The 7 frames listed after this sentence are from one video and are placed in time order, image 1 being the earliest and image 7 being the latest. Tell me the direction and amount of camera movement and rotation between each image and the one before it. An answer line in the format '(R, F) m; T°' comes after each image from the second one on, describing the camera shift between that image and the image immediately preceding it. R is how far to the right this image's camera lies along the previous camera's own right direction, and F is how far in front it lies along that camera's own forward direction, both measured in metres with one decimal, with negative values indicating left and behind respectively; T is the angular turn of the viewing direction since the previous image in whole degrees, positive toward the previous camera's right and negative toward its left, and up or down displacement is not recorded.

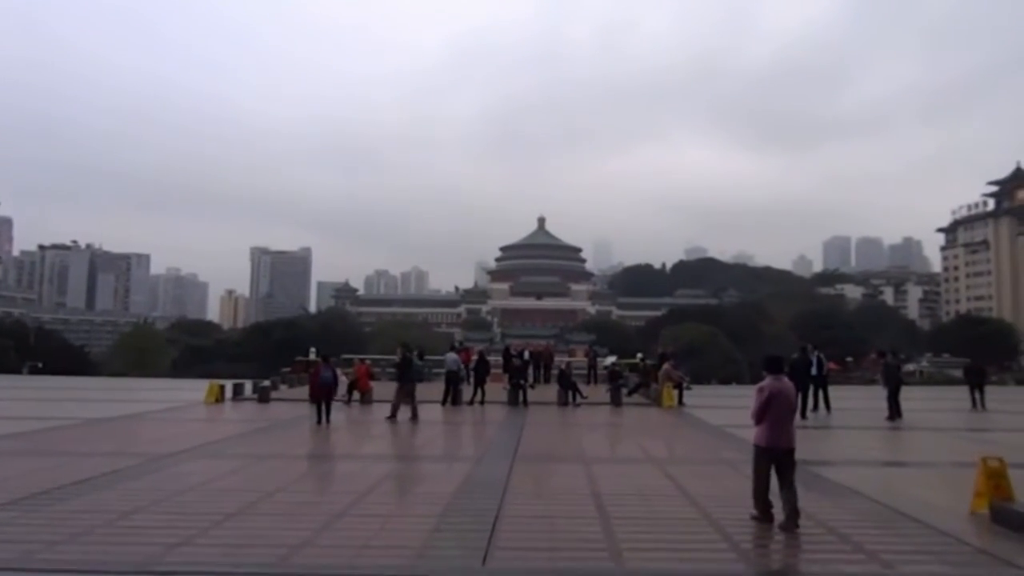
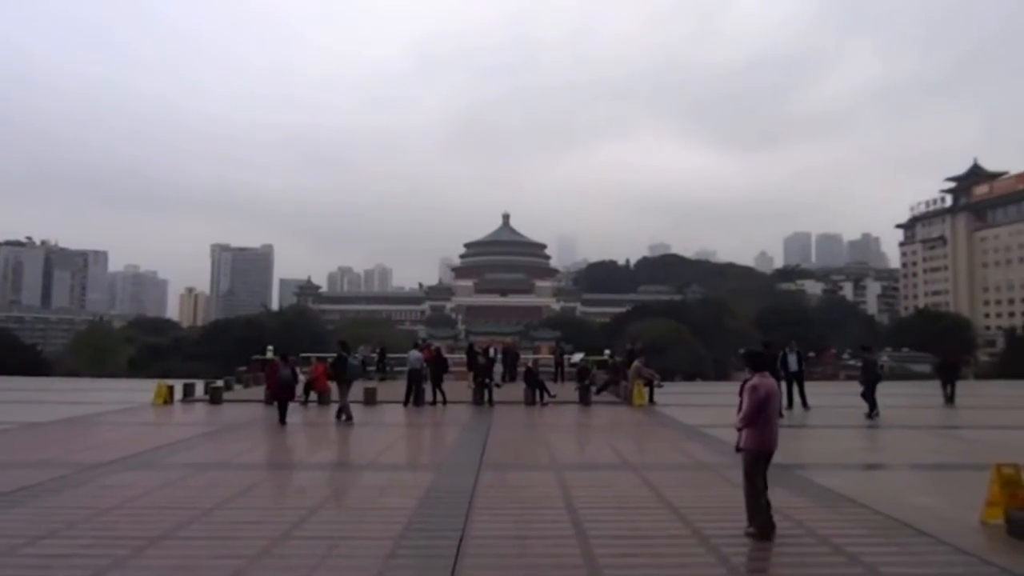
(0.0, +0.8) m; +3°
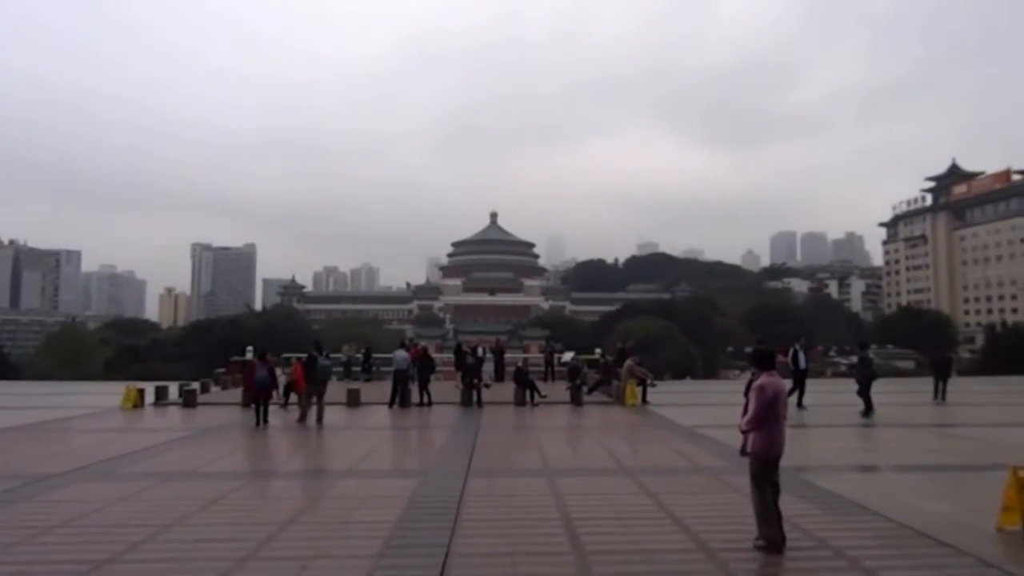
(0.0, +0.7) m; +1°
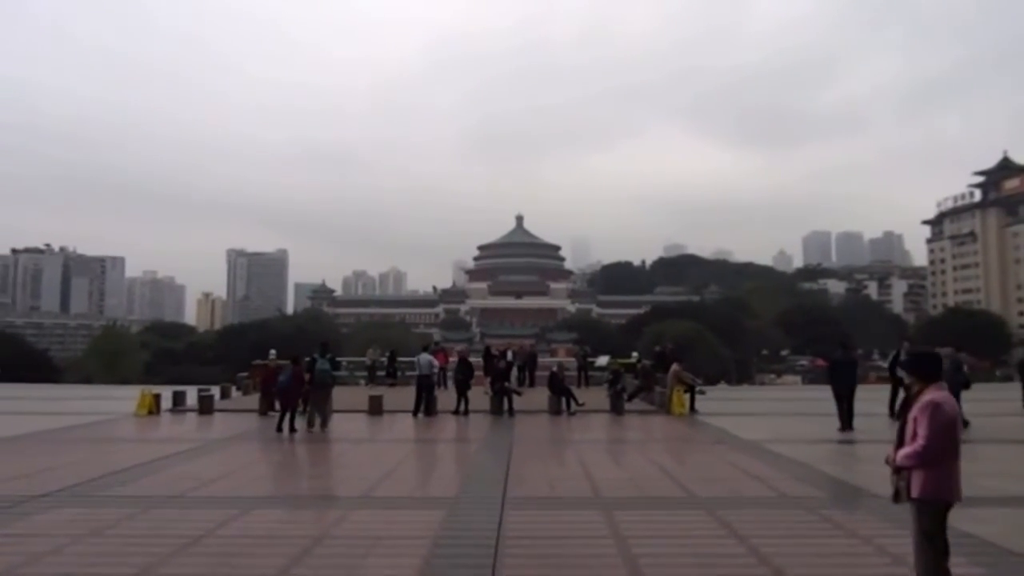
(-0.3, +1.7) m; -3°
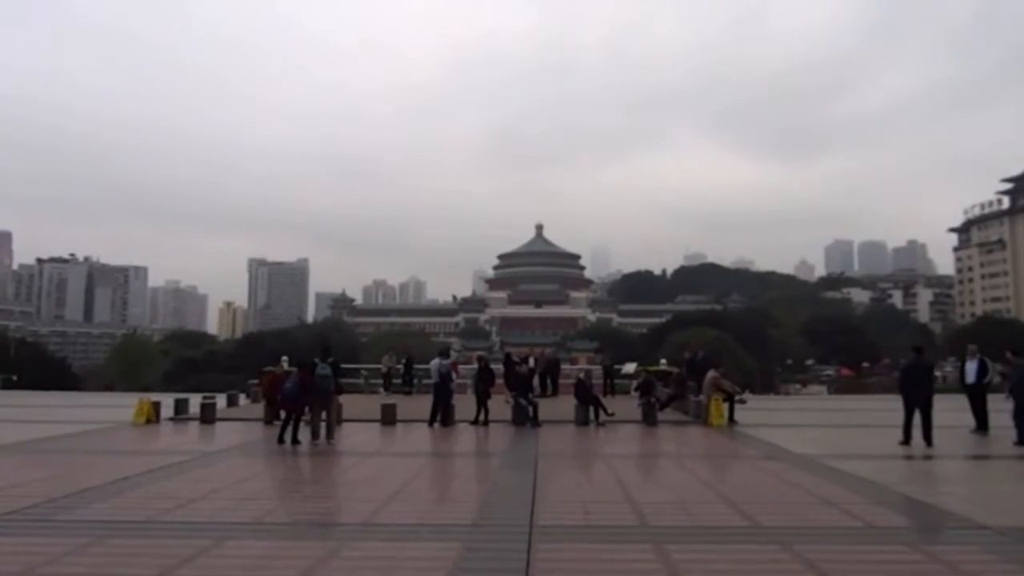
(-0.1, +1.4) m; -2°
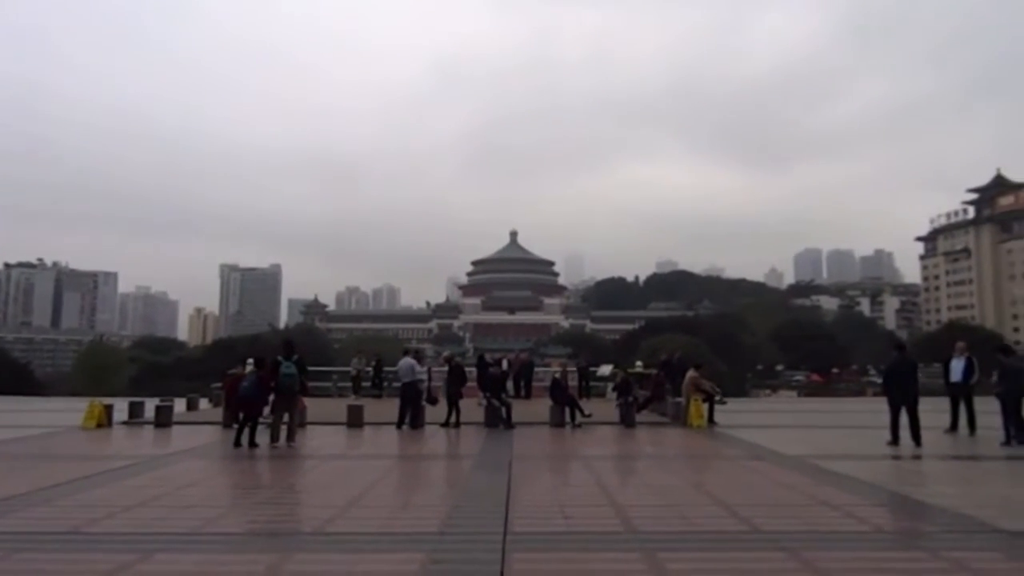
(0.0, +0.8) m; +2°
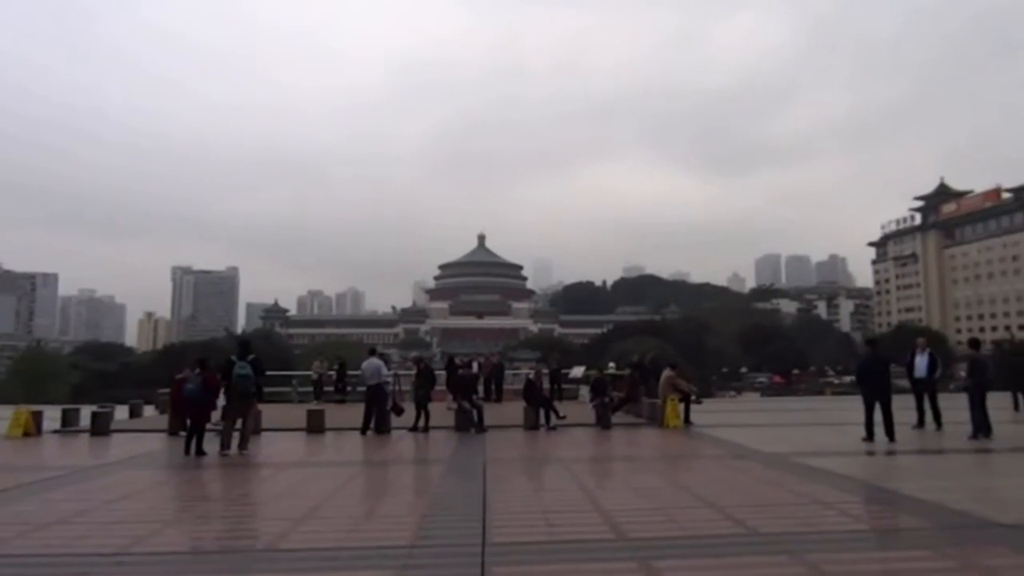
(-0.1, +0.6) m; +3°
